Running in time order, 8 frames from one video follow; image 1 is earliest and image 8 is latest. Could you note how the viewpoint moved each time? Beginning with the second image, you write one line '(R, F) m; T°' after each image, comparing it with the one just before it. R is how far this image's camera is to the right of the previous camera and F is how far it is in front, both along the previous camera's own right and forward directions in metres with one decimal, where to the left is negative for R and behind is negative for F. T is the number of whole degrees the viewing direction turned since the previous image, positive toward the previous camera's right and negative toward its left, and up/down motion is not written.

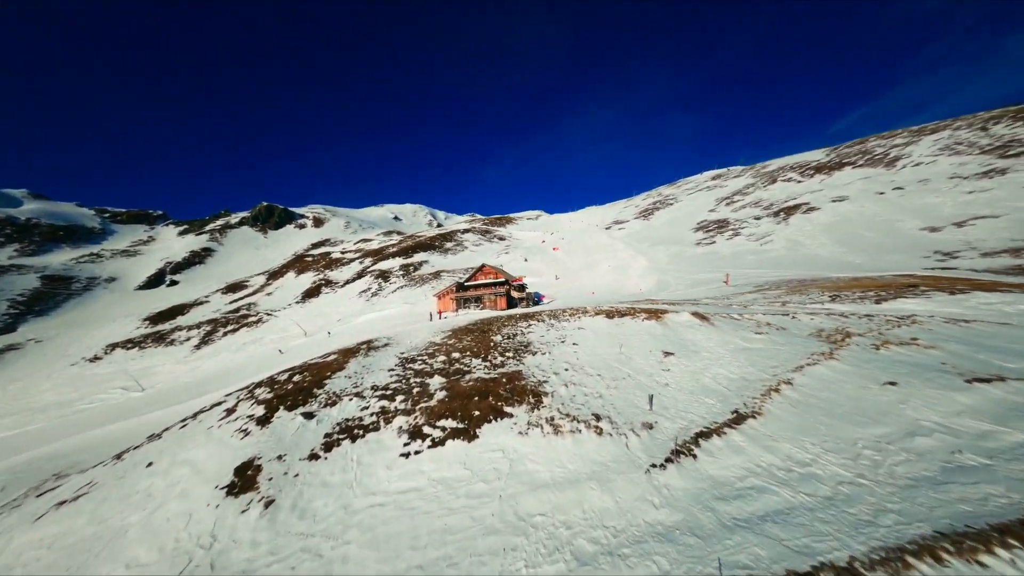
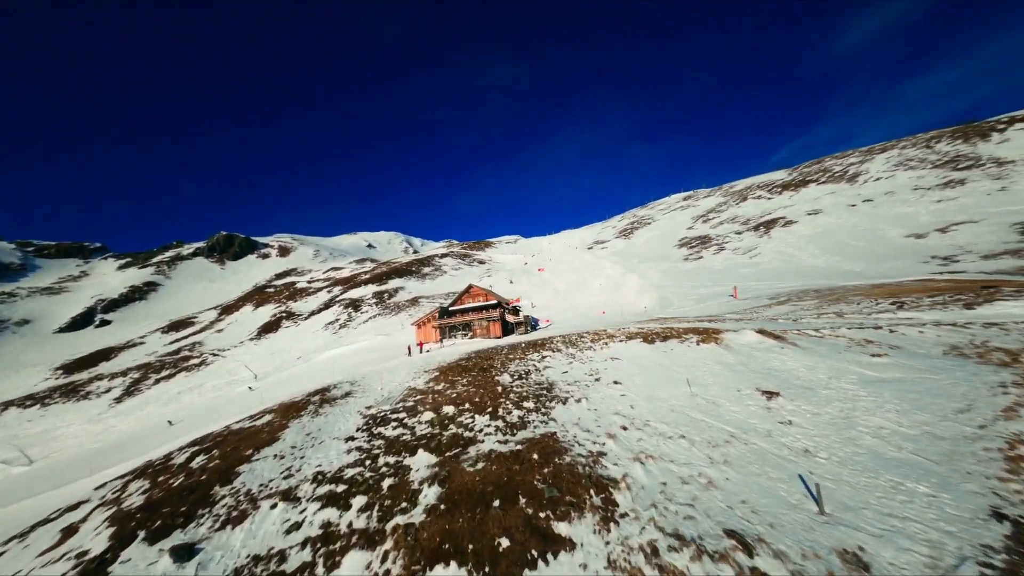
(-2.2, +8.9) m; +4°
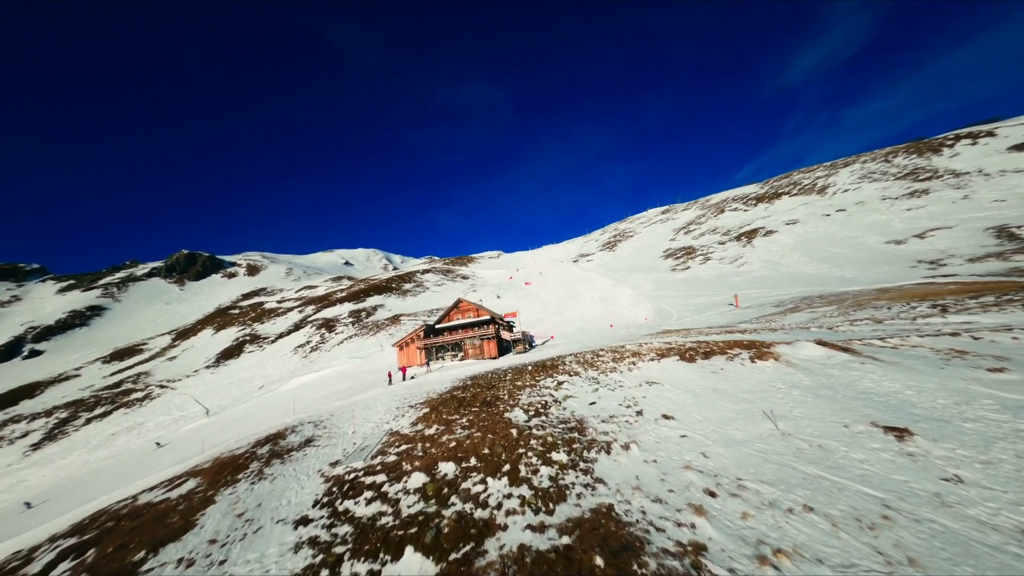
(-1.6, +5.3) m; +3°
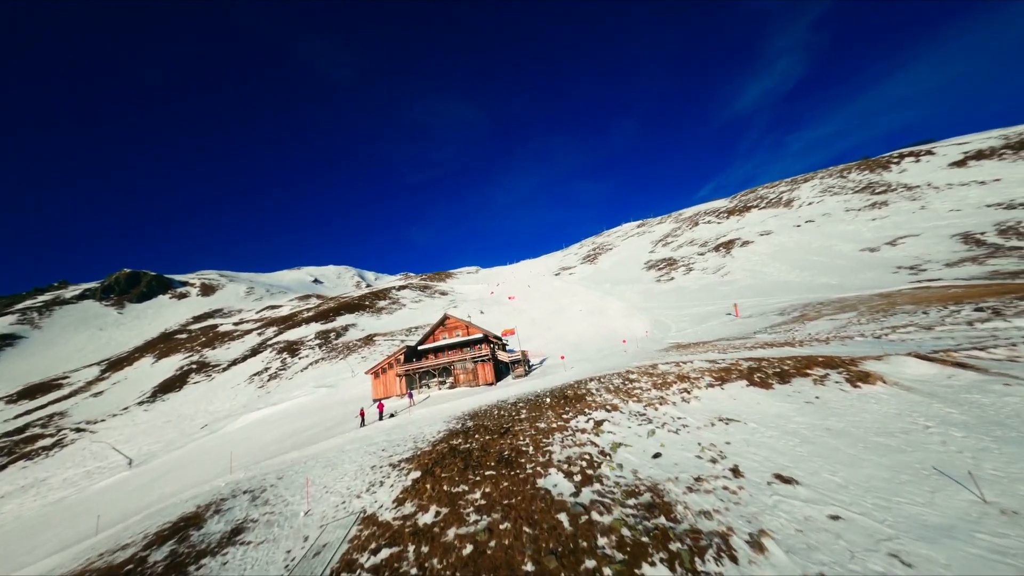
(-2.0, +5.7) m; +4°
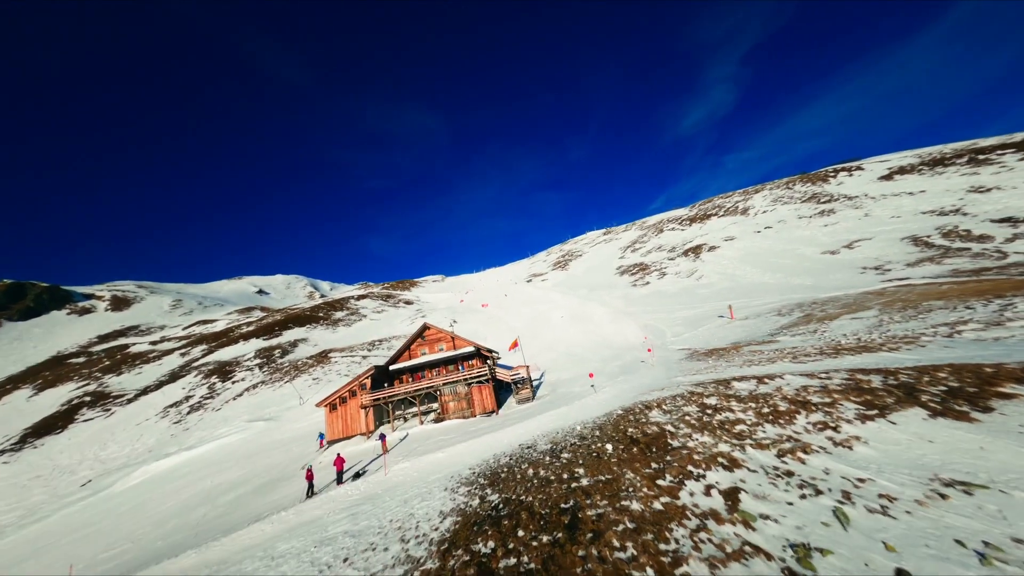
(-2.9, +7.3) m; +6°
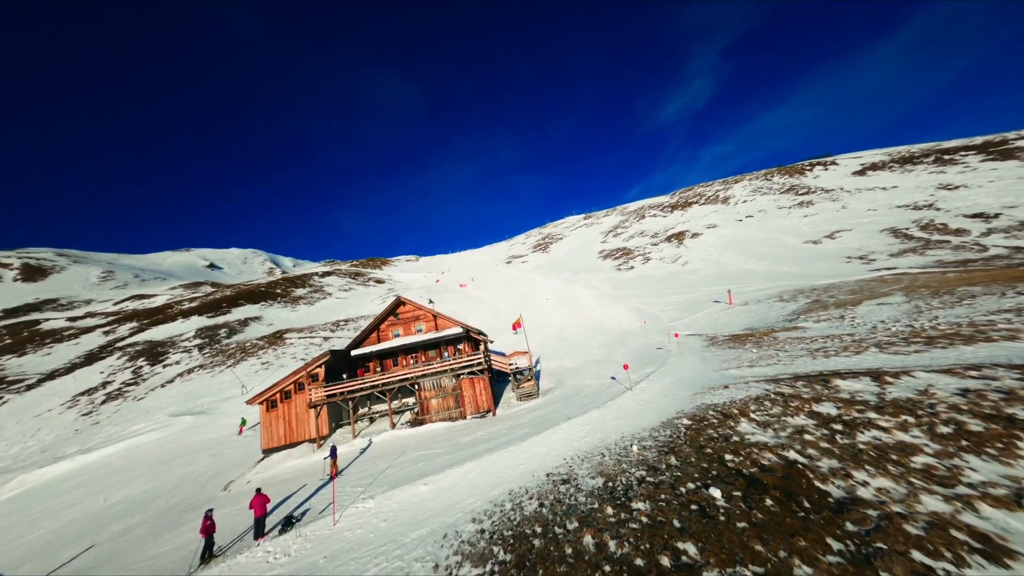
(-1.6, +6.0) m; +4°
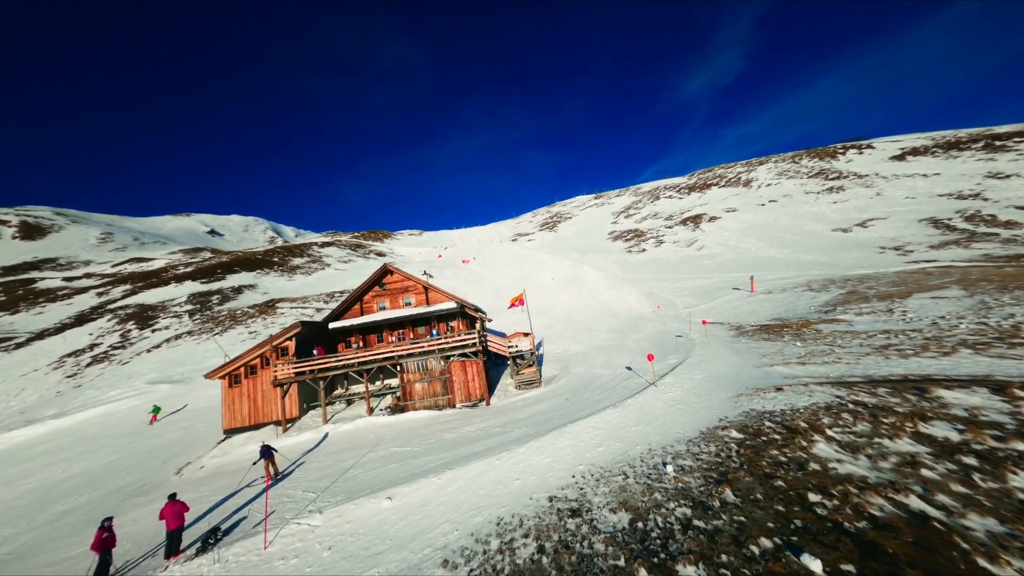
(+0.2, +3.0) m; -1°
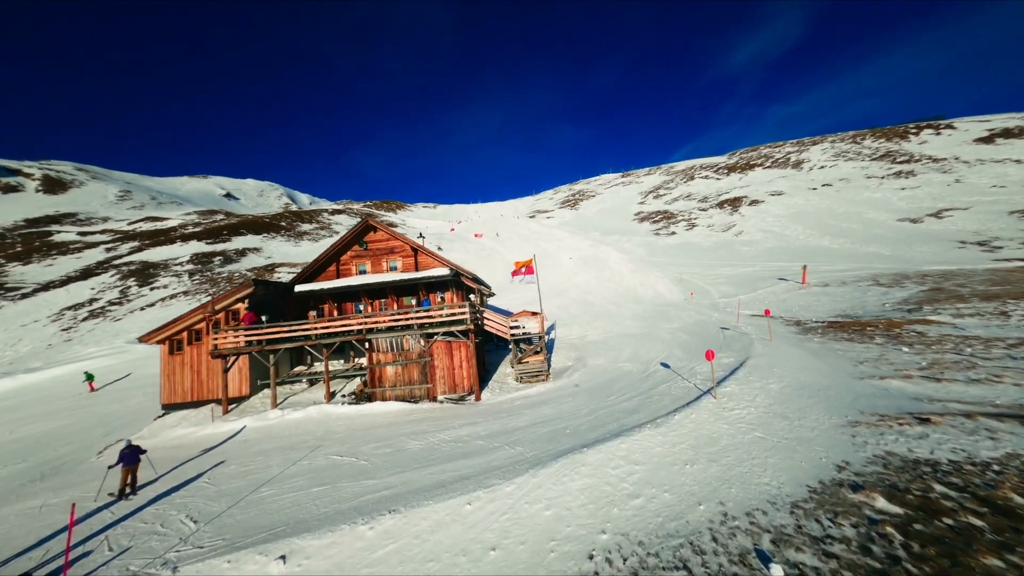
(+0.5, +3.9) m; -3°
